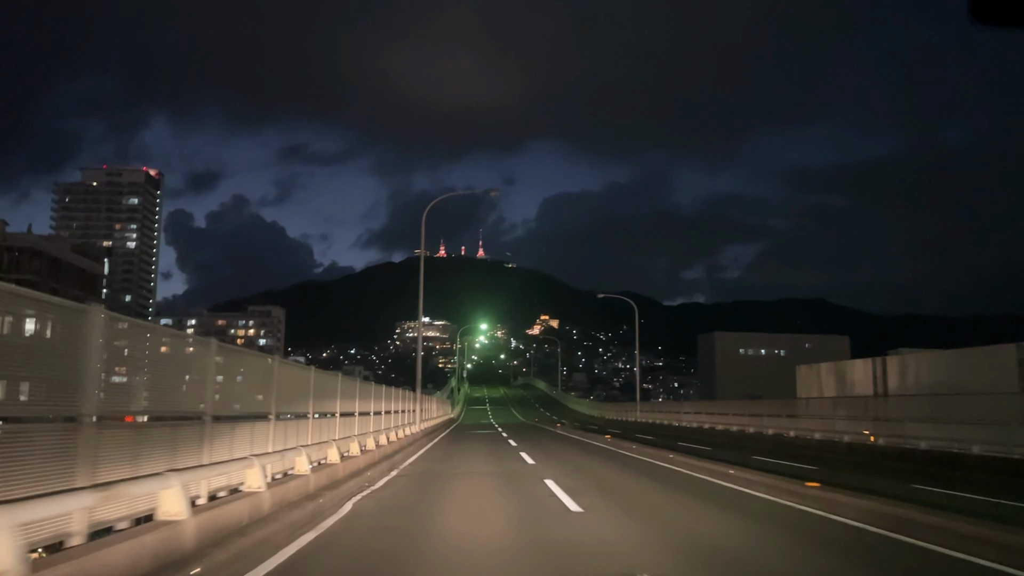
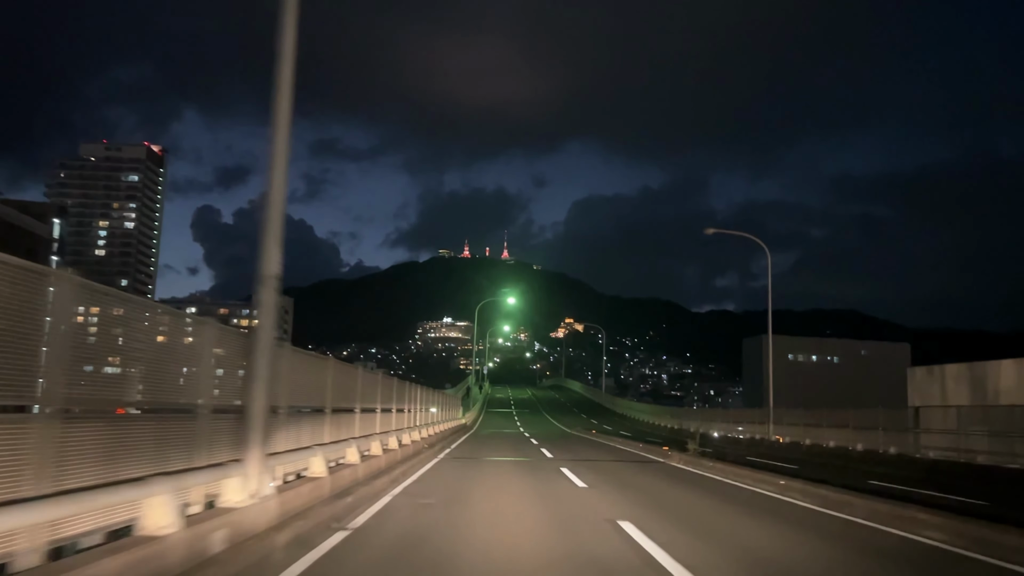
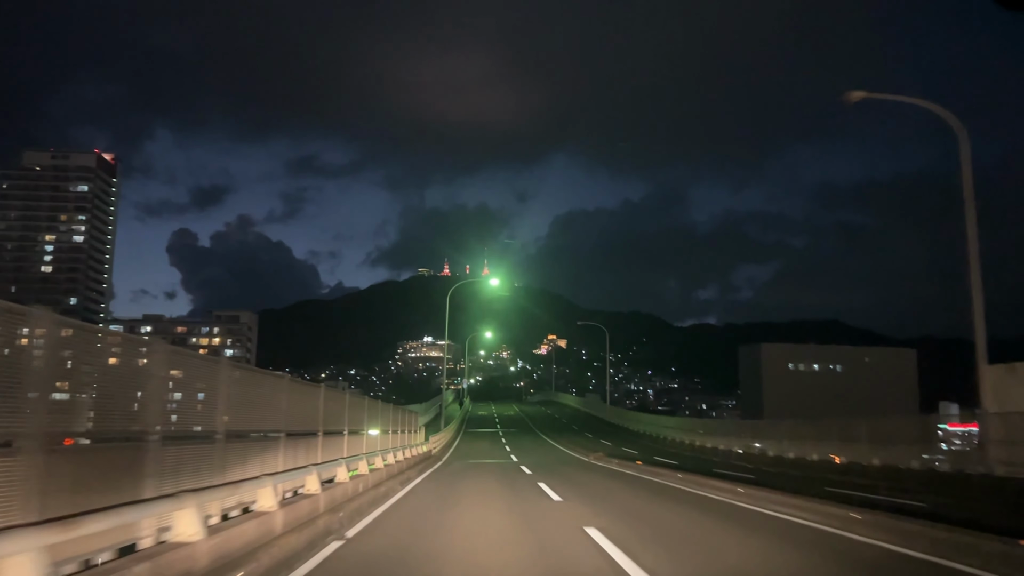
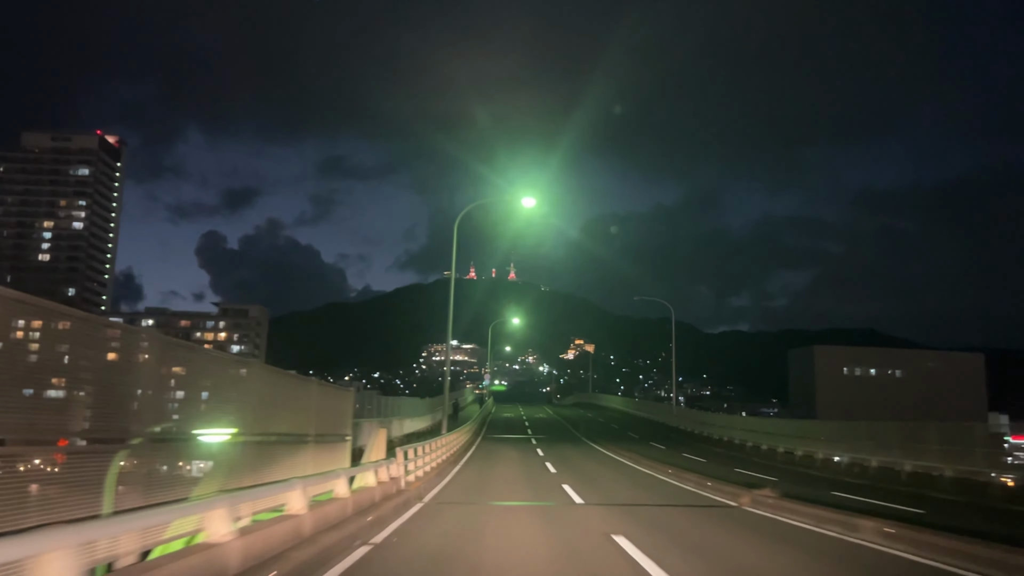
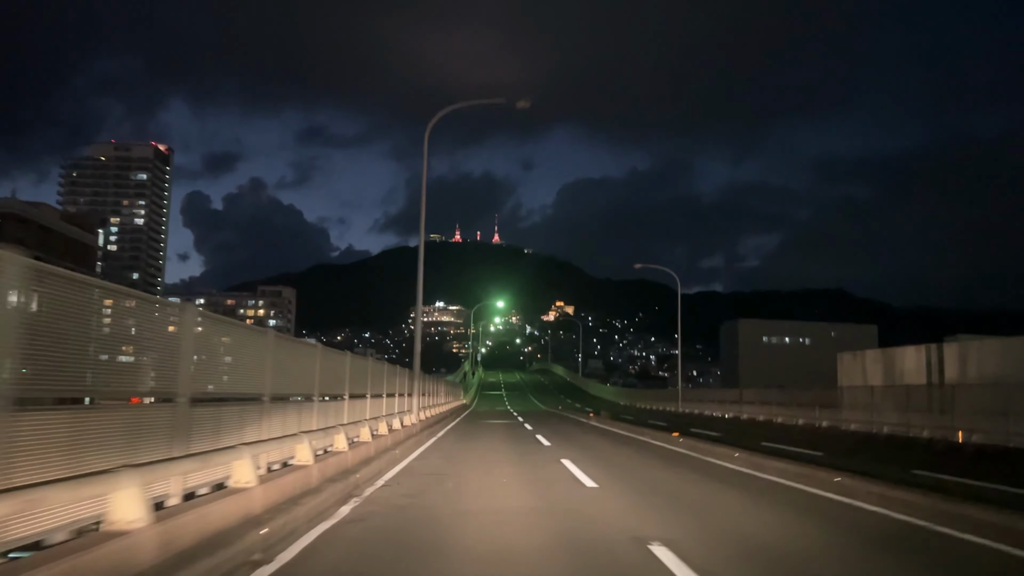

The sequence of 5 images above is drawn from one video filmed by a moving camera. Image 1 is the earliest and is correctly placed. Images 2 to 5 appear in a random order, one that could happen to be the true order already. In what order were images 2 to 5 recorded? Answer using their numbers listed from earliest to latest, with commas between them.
5, 2, 3, 4
